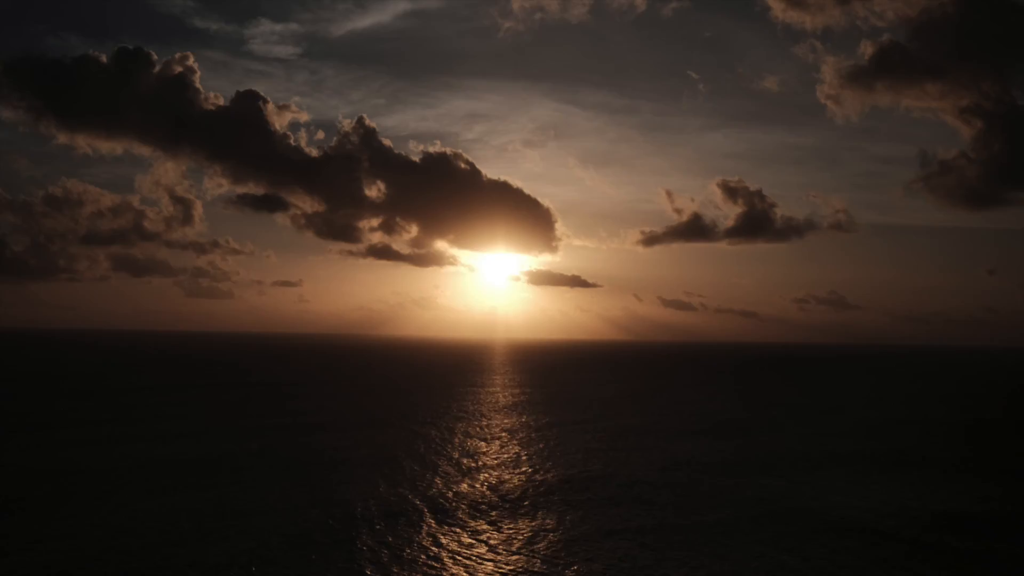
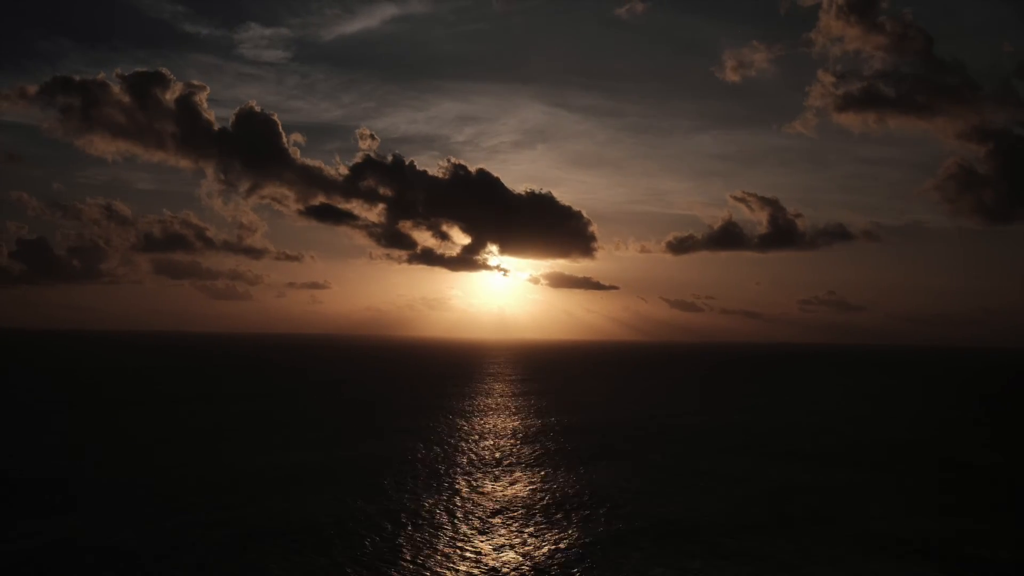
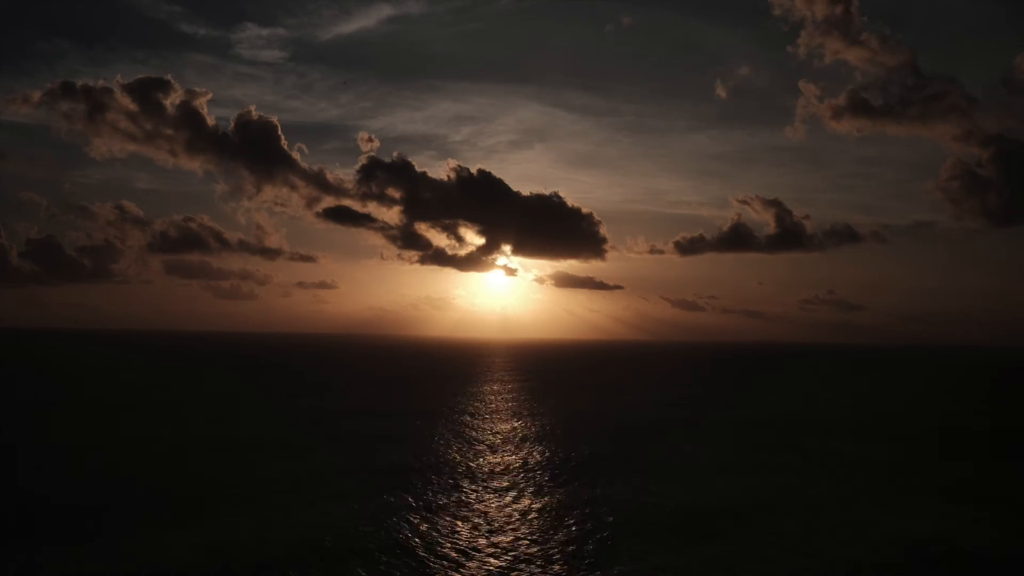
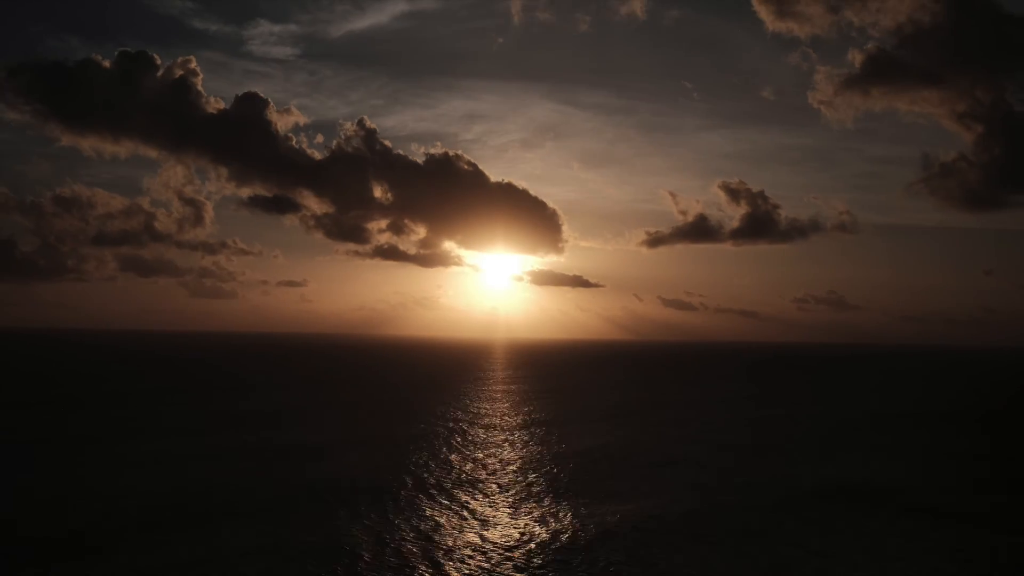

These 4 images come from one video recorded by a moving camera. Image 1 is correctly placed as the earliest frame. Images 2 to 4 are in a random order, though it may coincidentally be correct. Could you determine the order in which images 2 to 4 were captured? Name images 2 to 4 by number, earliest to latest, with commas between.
4, 2, 3
